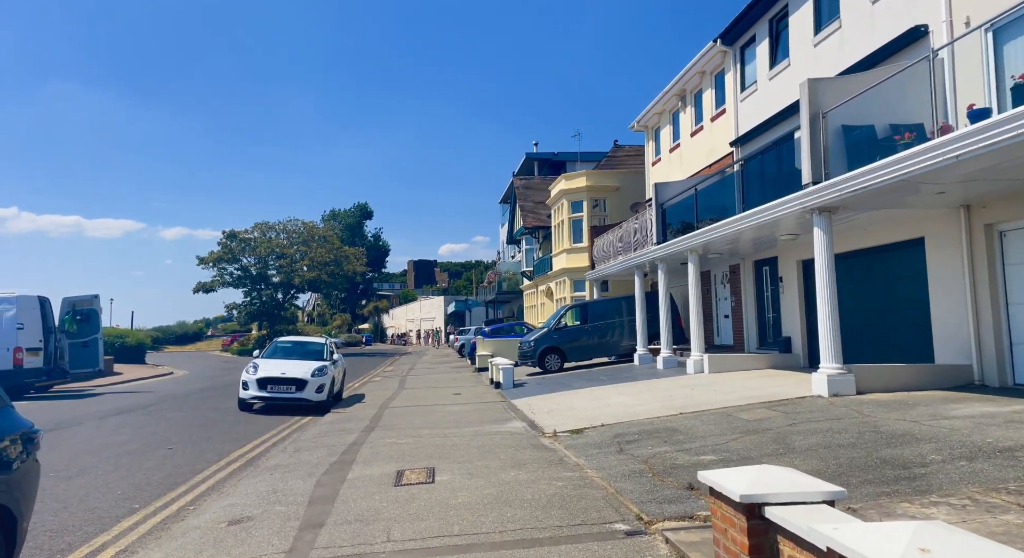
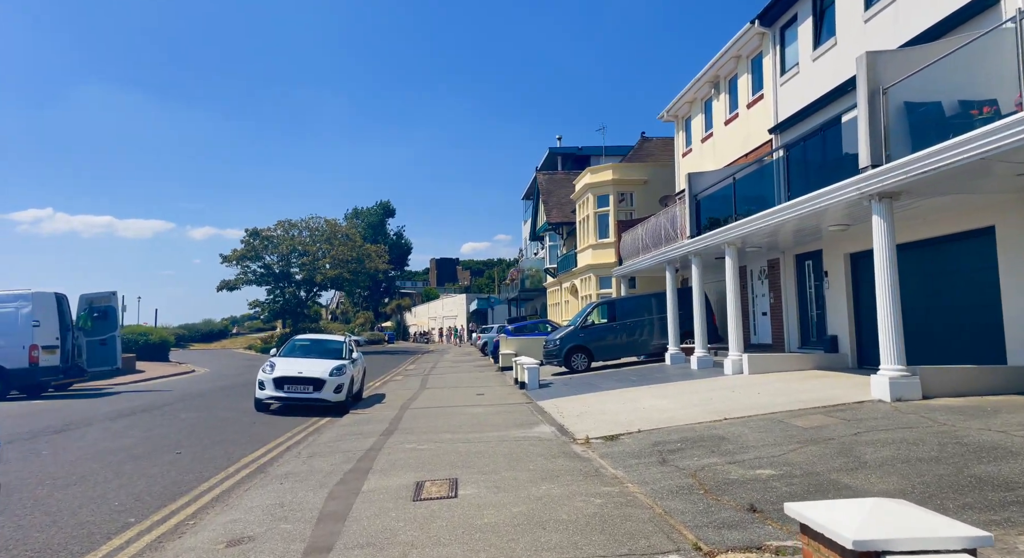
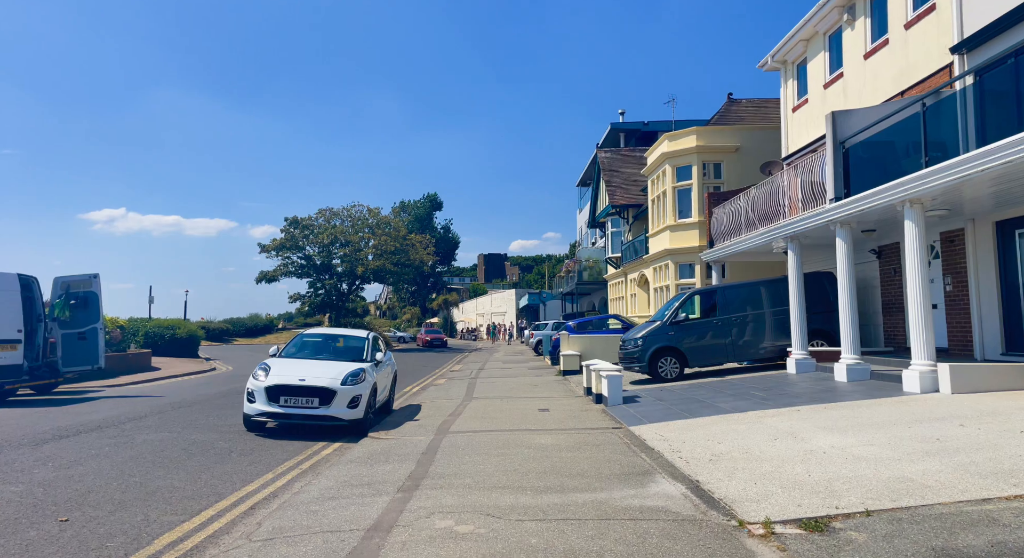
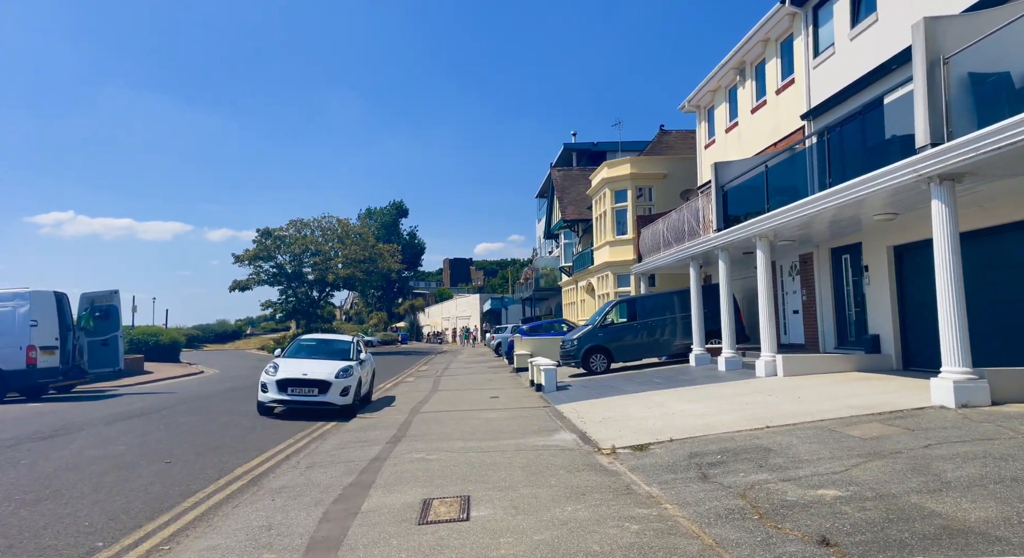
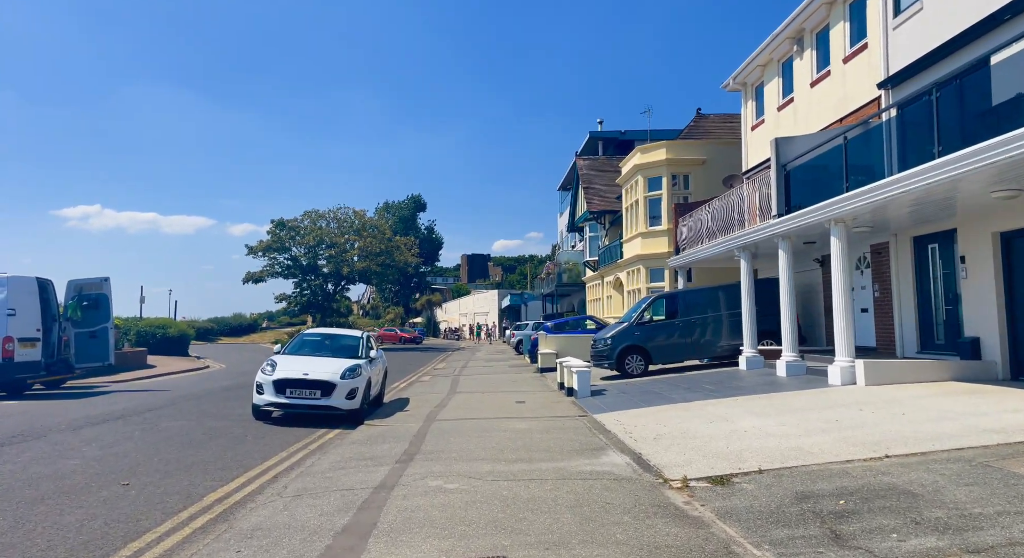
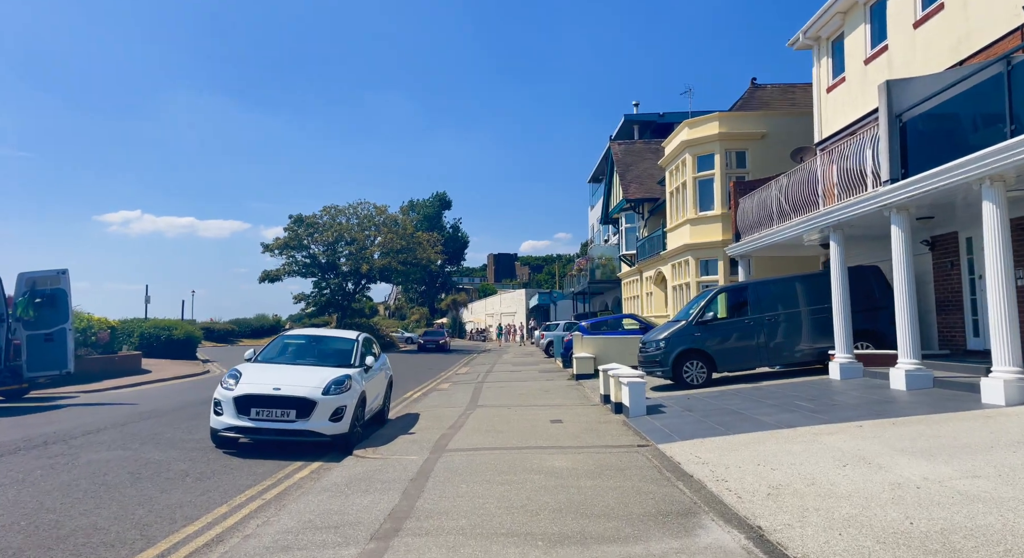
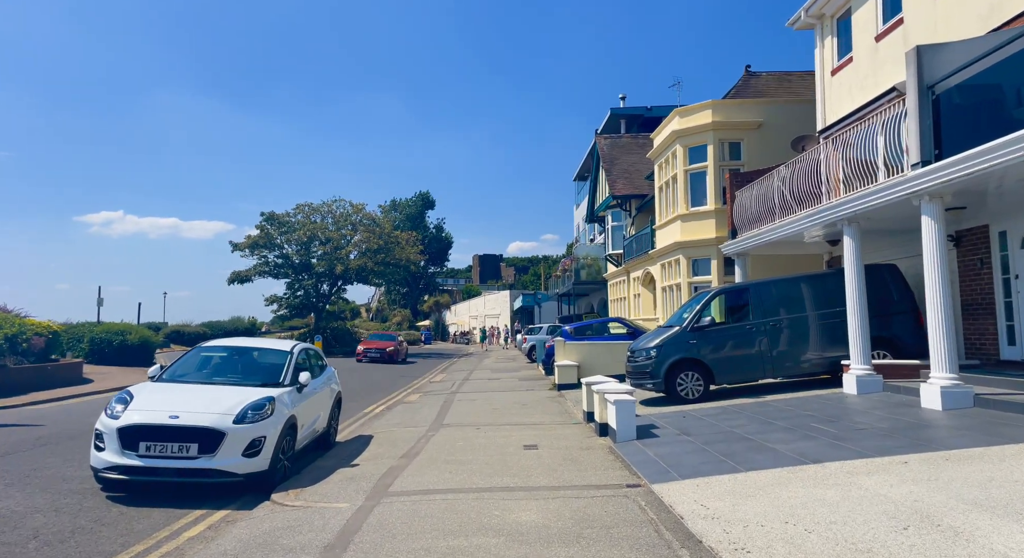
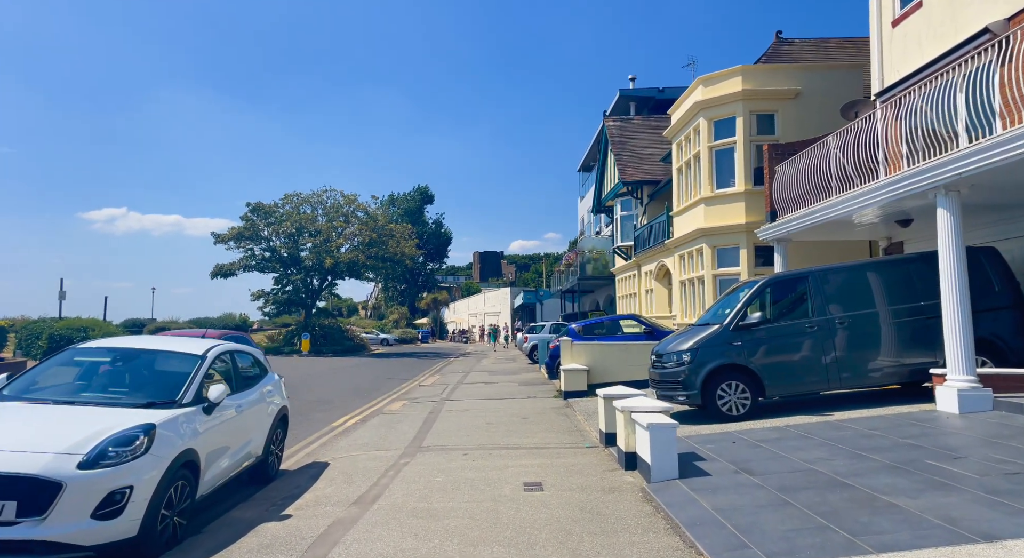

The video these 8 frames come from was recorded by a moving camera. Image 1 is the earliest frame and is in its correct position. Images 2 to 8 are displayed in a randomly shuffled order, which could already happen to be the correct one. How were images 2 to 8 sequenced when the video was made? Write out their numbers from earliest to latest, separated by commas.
2, 4, 5, 3, 6, 7, 8
